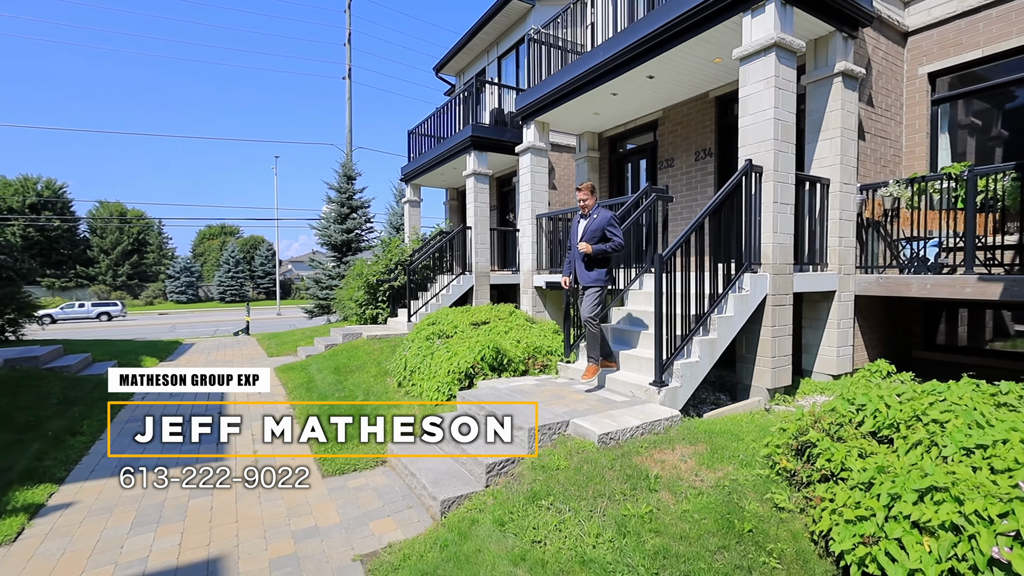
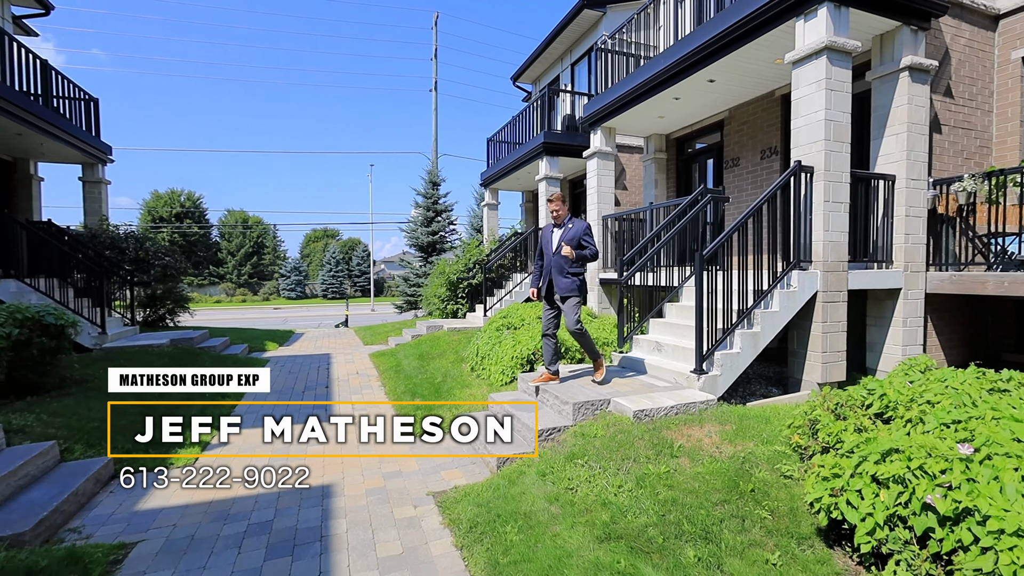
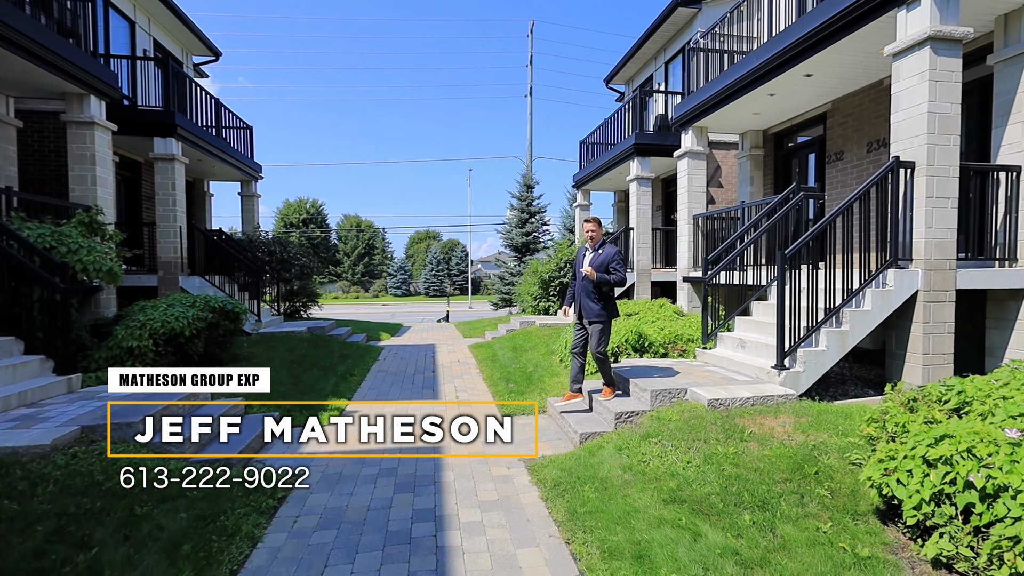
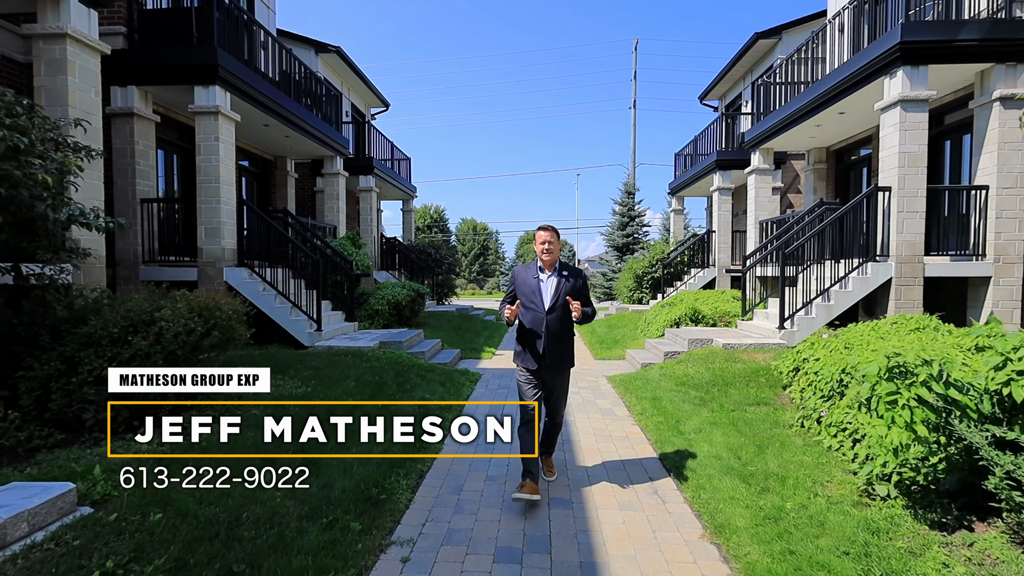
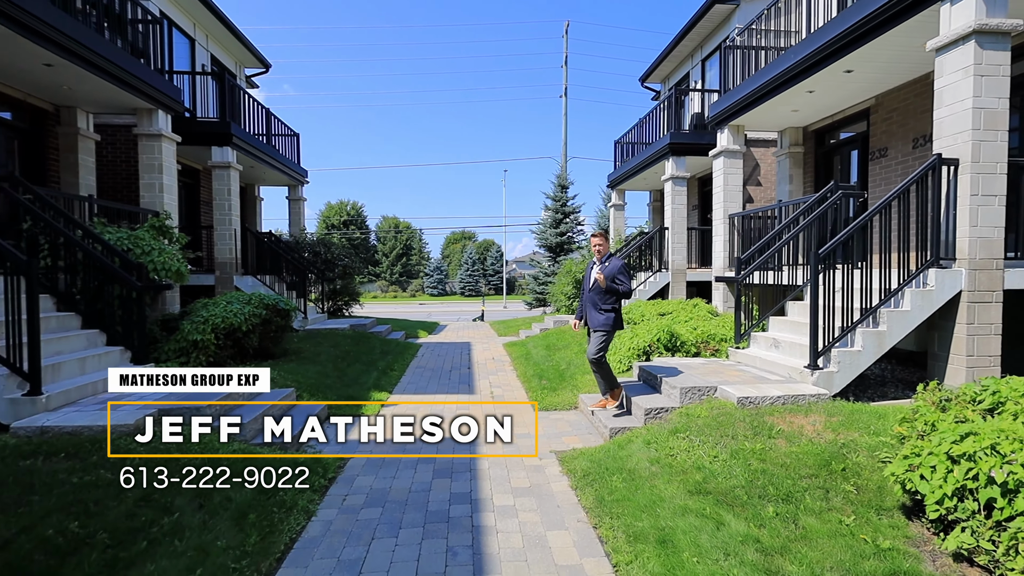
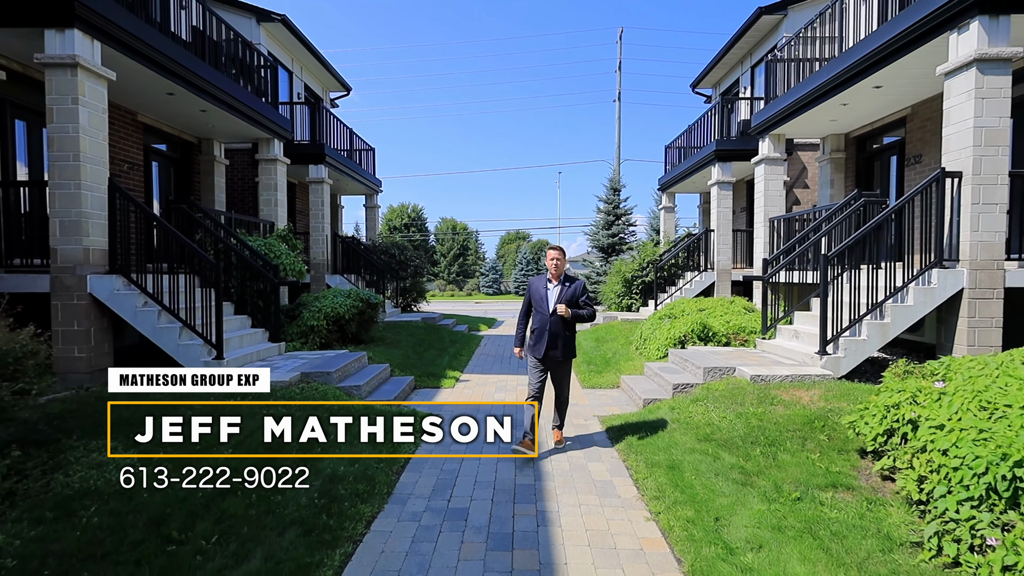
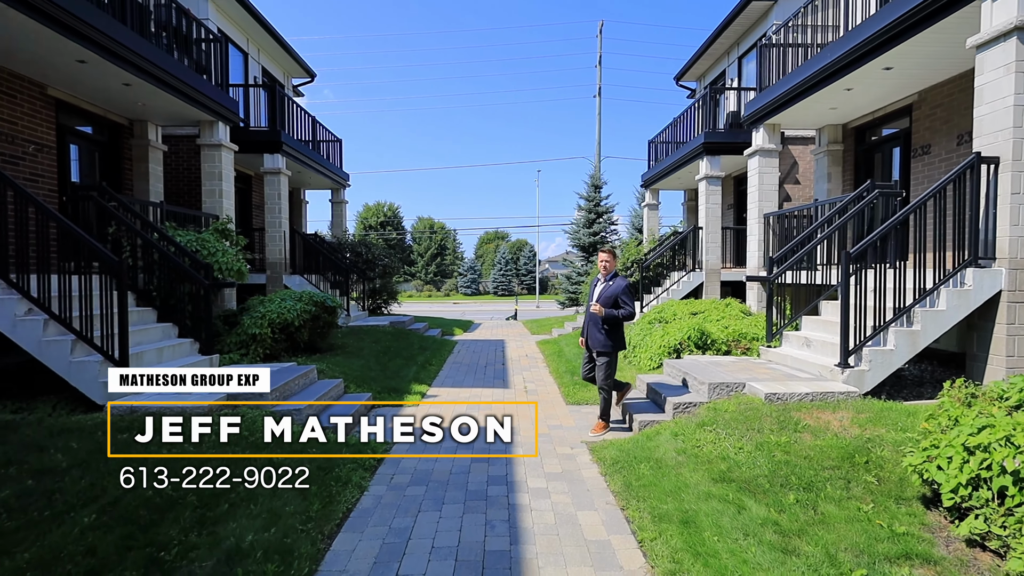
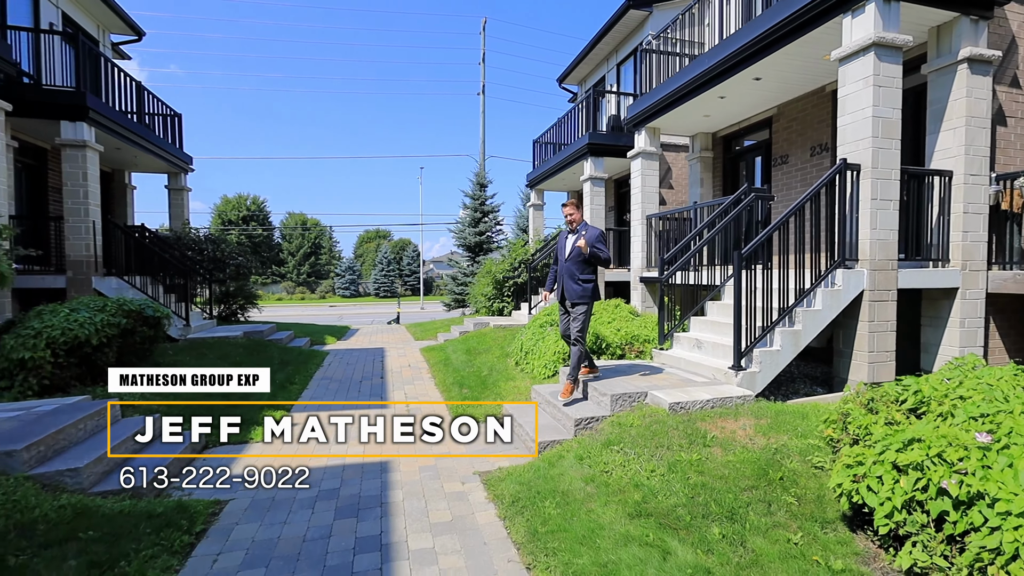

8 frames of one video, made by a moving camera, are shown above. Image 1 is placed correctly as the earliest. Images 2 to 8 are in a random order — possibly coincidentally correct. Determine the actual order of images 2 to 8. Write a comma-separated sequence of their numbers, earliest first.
2, 8, 3, 5, 7, 6, 4
